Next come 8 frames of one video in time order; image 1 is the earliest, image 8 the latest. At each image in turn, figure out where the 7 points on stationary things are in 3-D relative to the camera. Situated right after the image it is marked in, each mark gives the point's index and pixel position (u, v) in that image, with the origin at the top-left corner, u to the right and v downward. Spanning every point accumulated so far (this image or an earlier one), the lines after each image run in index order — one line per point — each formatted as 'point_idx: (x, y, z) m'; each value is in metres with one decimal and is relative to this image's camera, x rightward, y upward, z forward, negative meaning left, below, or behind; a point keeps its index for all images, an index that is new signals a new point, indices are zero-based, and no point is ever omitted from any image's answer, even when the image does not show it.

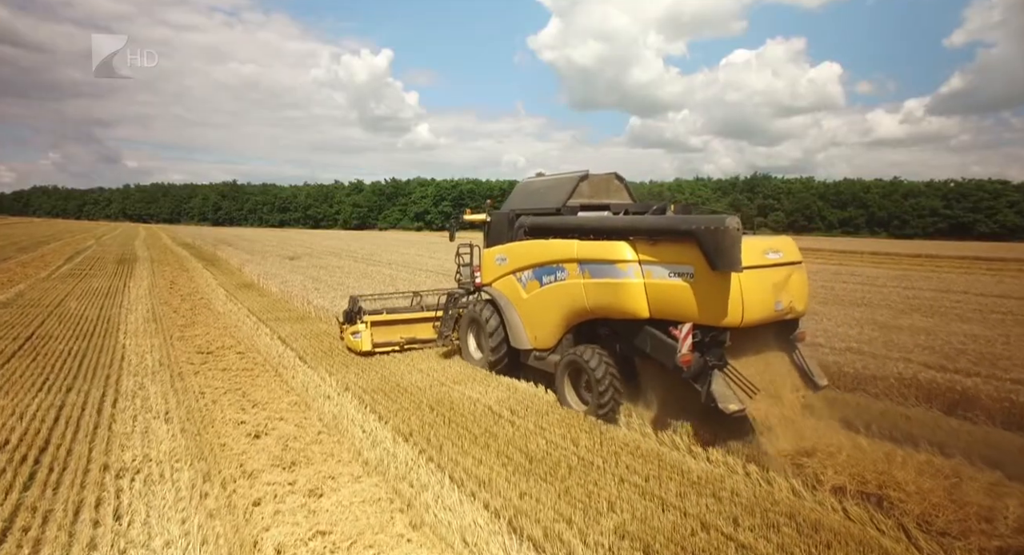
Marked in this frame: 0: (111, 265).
0: (-14.7, +0.4, +19.3) m
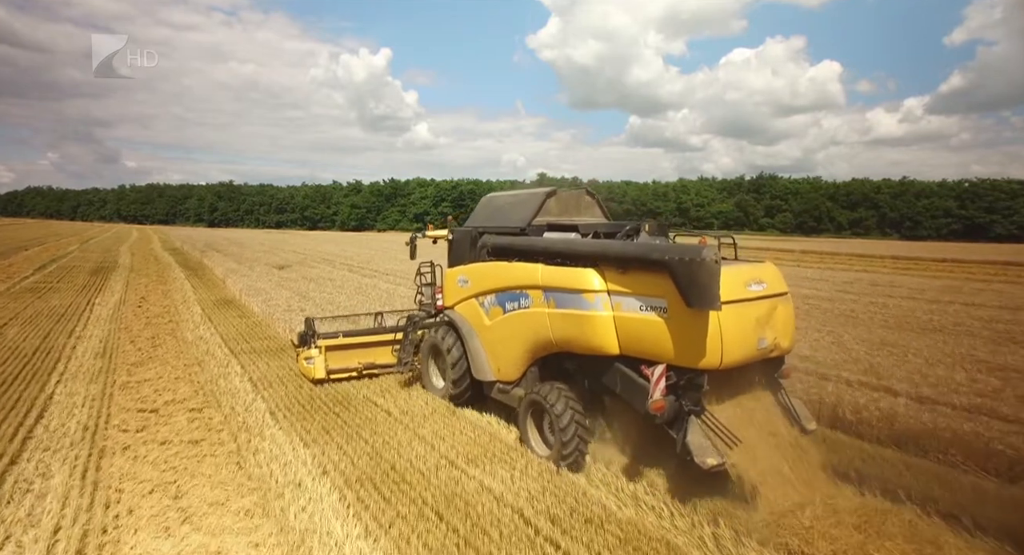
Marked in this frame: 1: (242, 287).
0: (-14.4, 0.0, +17.9) m
1: (-7.7, -0.3, +14.8) m
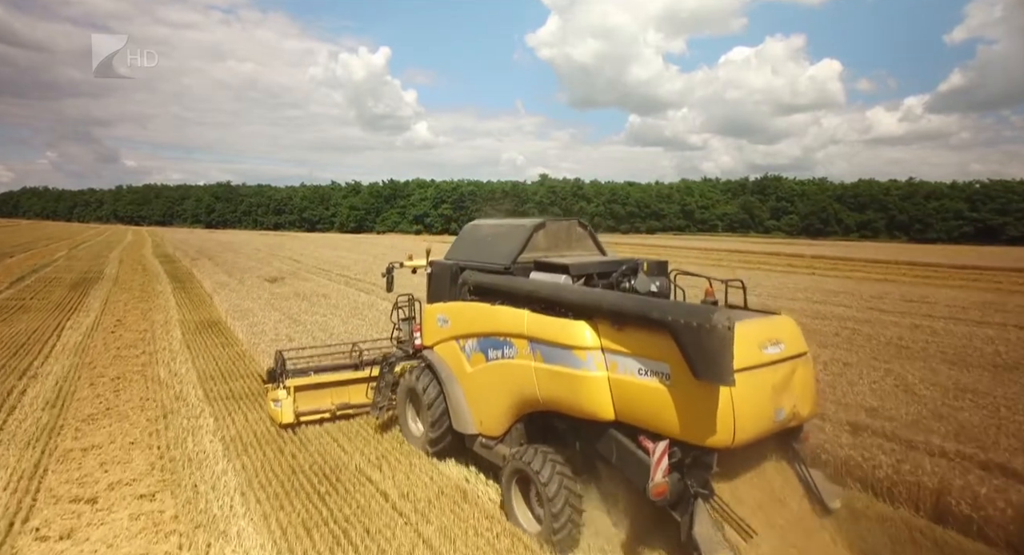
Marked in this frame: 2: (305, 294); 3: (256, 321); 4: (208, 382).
0: (-14.2, -0.4, +16.8) m
1: (-7.5, -0.7, +13.8) m
2: (-5.9, -0.5, +14.9) m
3: (-5.7, -1.0, +11.6) m
4: (-4.6, -1.6, +8.0) m
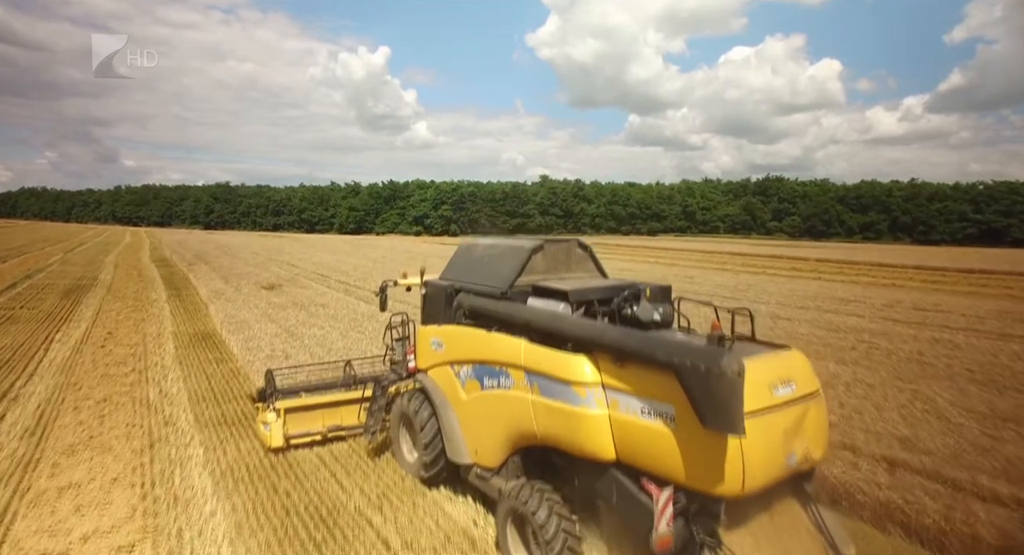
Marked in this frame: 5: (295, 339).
0: (-14.1, -0.6, +16.4) m
1: (-7.4, -1.0, +13.4) m
2: (-5.8, -0.7, +14.5) m
3: (-5.6, -1.2, +11.2) m
4: (-4.5, -1.8, +7.6) m
5: (-4.4, -1.3, +10.6) m
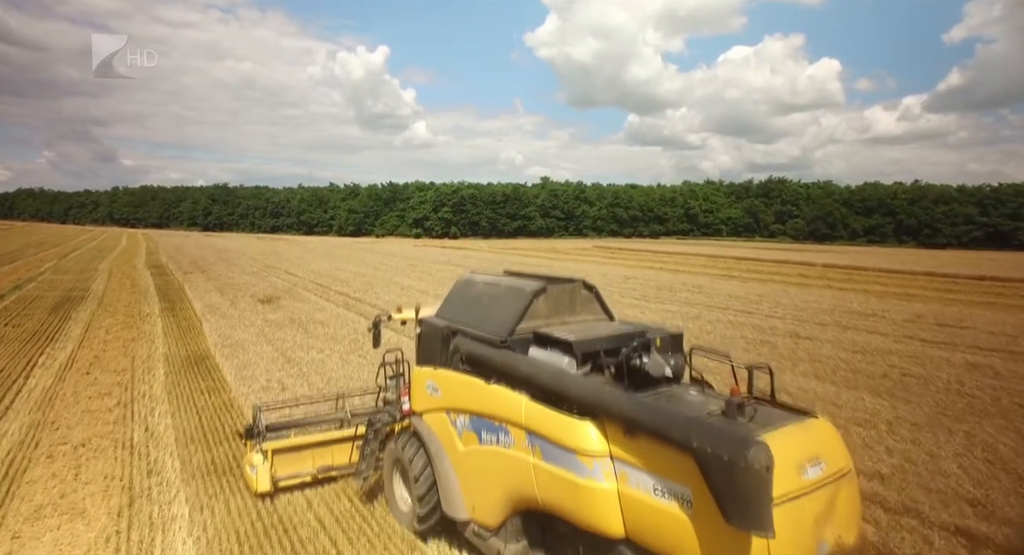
0: (-13.9, -1.1, +15.7) m
1: (-7.2, -1.4, +12.7) m
2: (-5.6, -1.1, +13.9) m
3: (-5.4, -1.6, +10.6) m
4: (-4.3, -2.2, +7.0) m
5: (-4.2, -1.7, +10.0) m
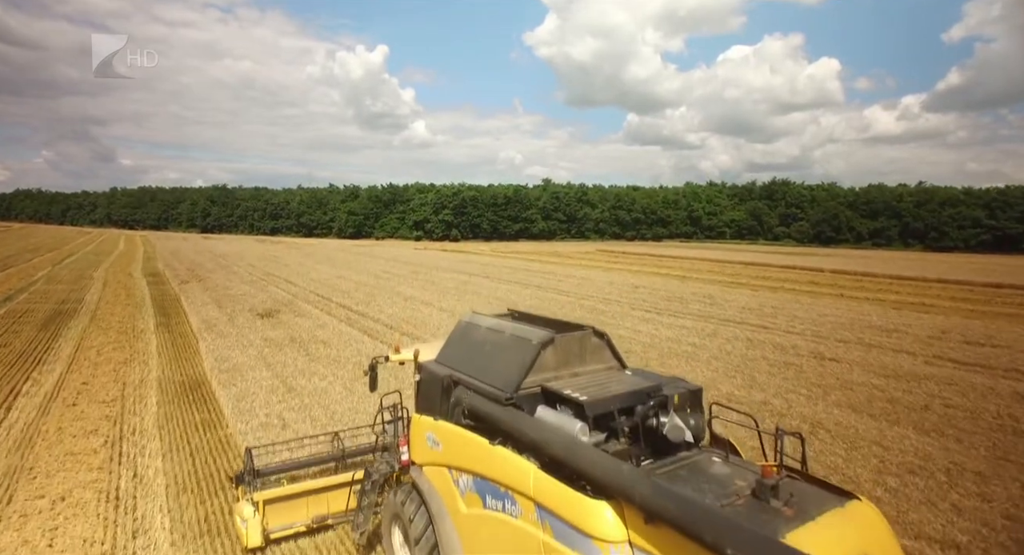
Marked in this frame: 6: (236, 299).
0: (-13.7, -1.5, +15.1) m
1: (-6.9, -1.8, +12.1) m
2: (-5.4, -1.5, +13.3) m
3: (-5.1, -2.1, +10.0) m
4: (-4.0, -2.7, +6.4) m
5: (-3.9, -2.1, +9.4) m
6: (-10.1, -0.8, +19.3) m
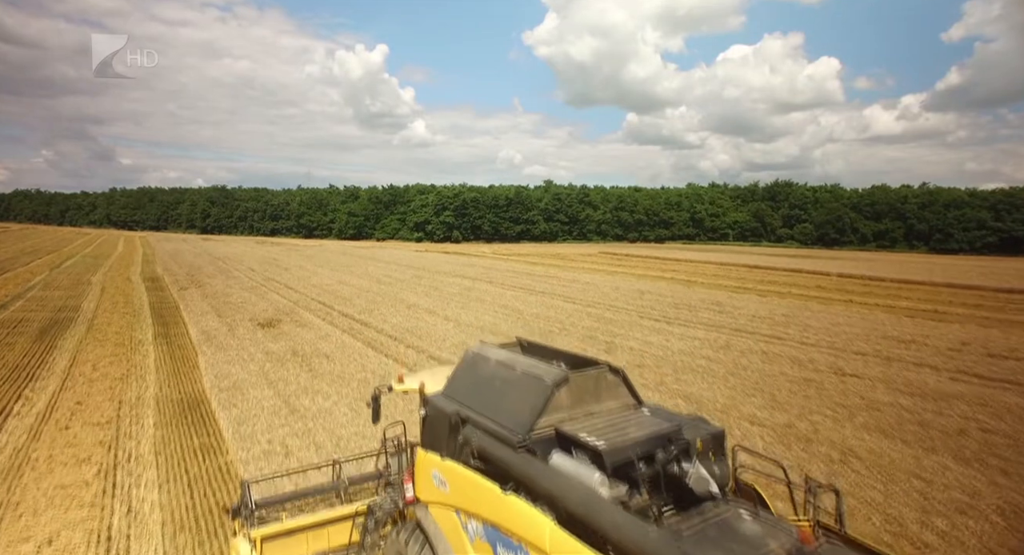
0: (-13.5, -1.8, +14.7) m
1: (-6.7, -2.1, +11.7) m
2: (-5.1, -1.8, +12.9) m
3: (-4.9, -2.3, +9.6) m
4: (-3.8, -3.0, +6.0) m
5: (-3.7, -2.4, +9.0) m
6: (-9.9, -1.1, +18.9) m
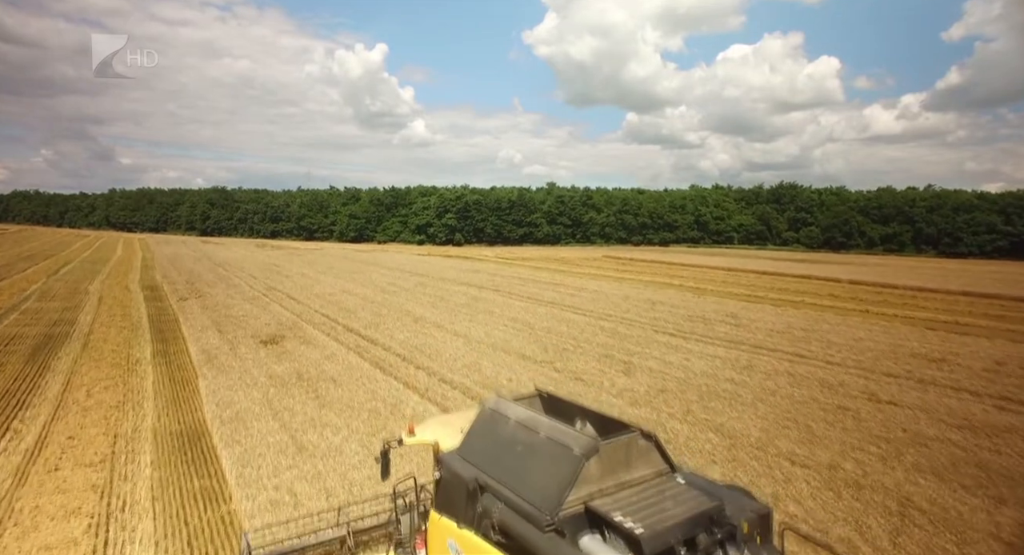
0: (-13.1, -2.2, +14.1) m
1: (-6.3, -2.5, +11.1) m
2: (-4.8, -2.3, +12.3) m
3: (-4.5, -2.8, +9.0) m
4: (-3.4, -3.4, +5.3) m
5: (-3.3, -2.9, +8.3) m
6: (-9.5, -1.5, +18.2) m
